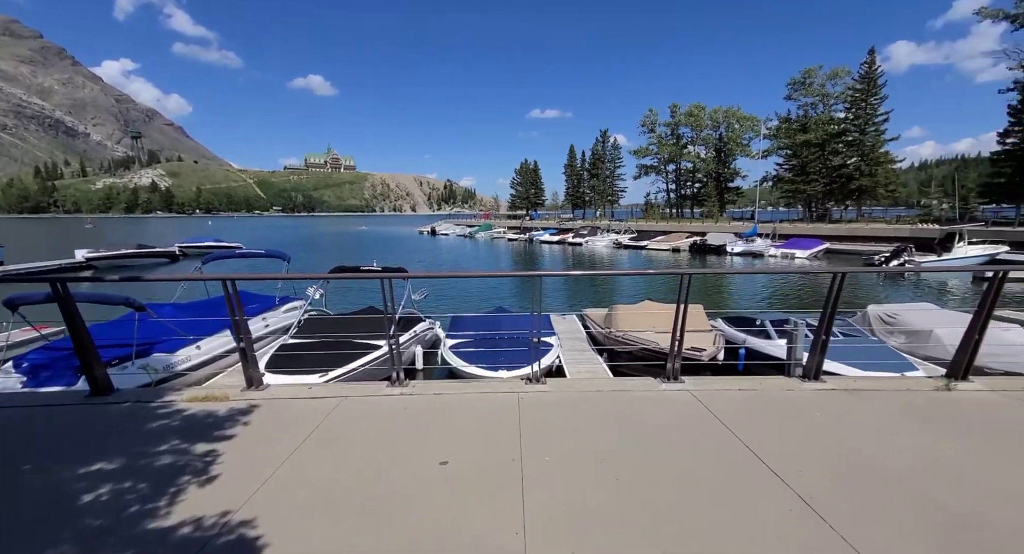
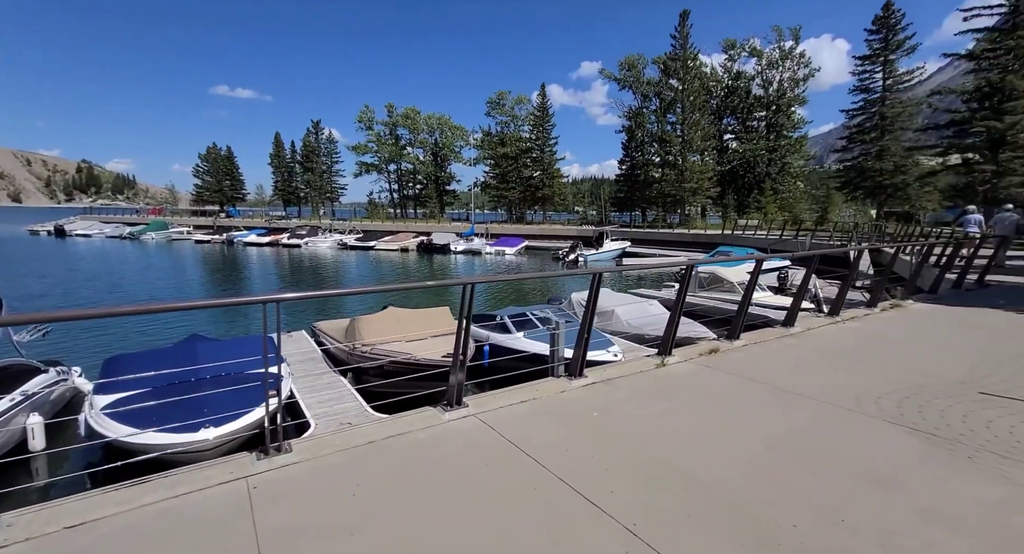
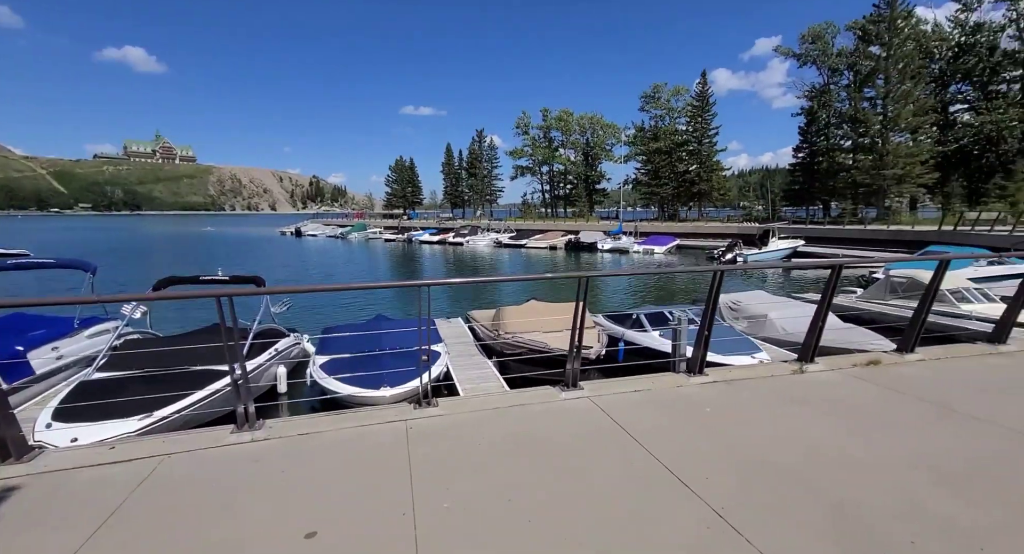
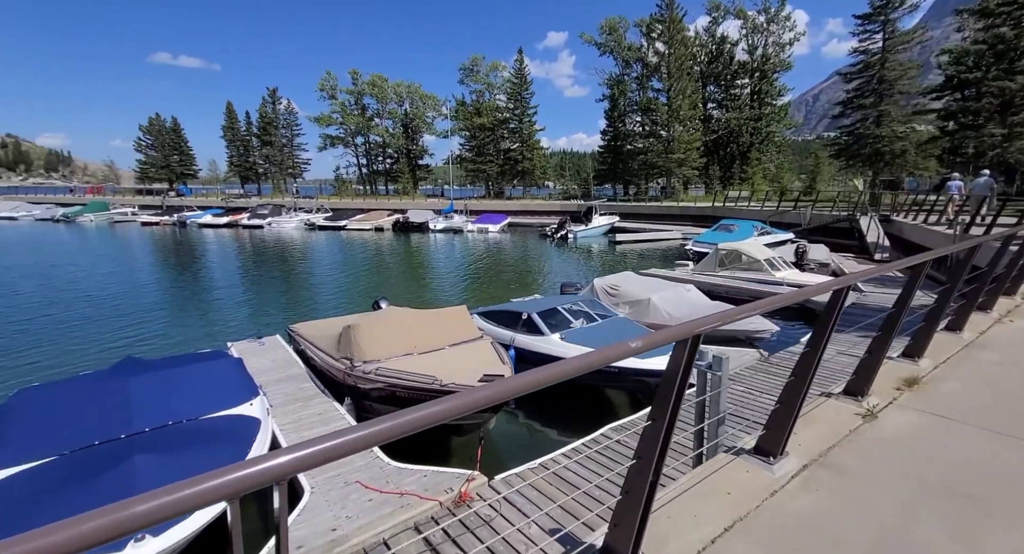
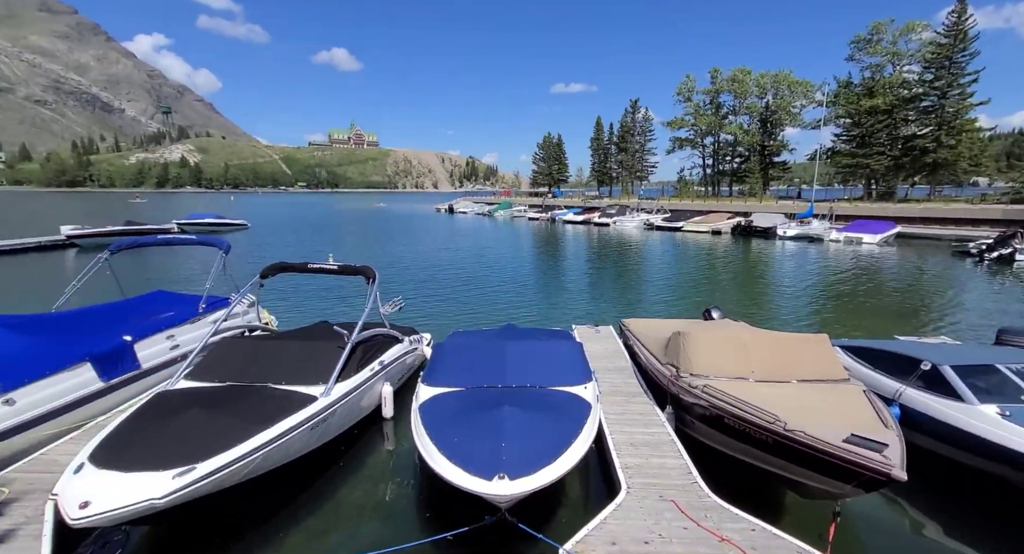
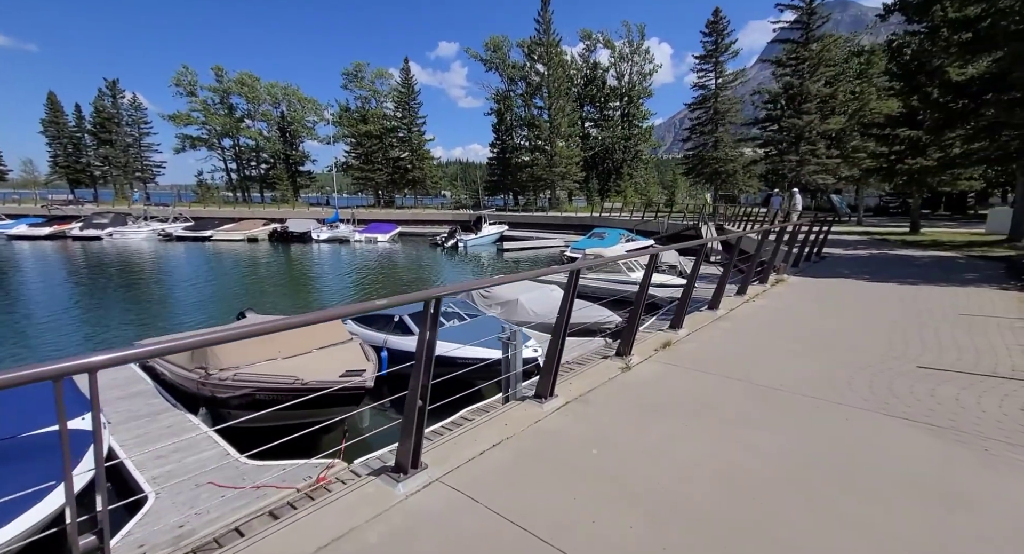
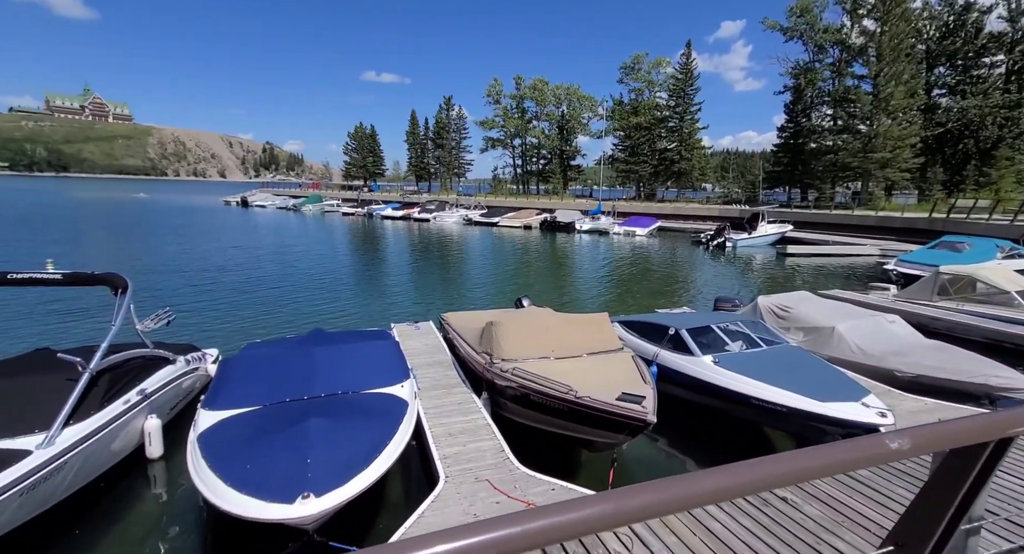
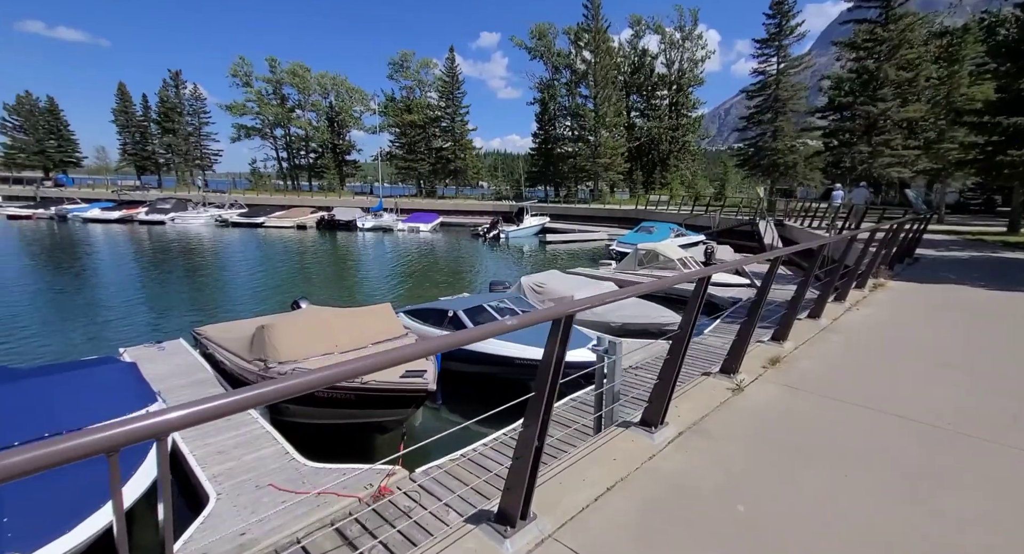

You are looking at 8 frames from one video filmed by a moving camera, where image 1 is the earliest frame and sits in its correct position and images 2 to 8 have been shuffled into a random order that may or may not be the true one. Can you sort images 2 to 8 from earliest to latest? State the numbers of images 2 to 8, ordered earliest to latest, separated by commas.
3, 2, 6, 8, 4, 7, 5
